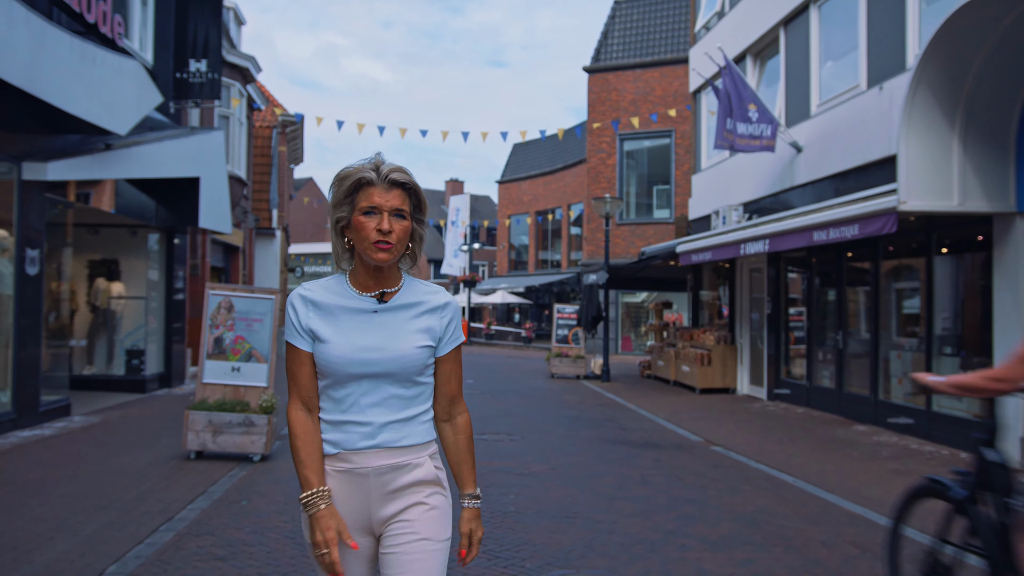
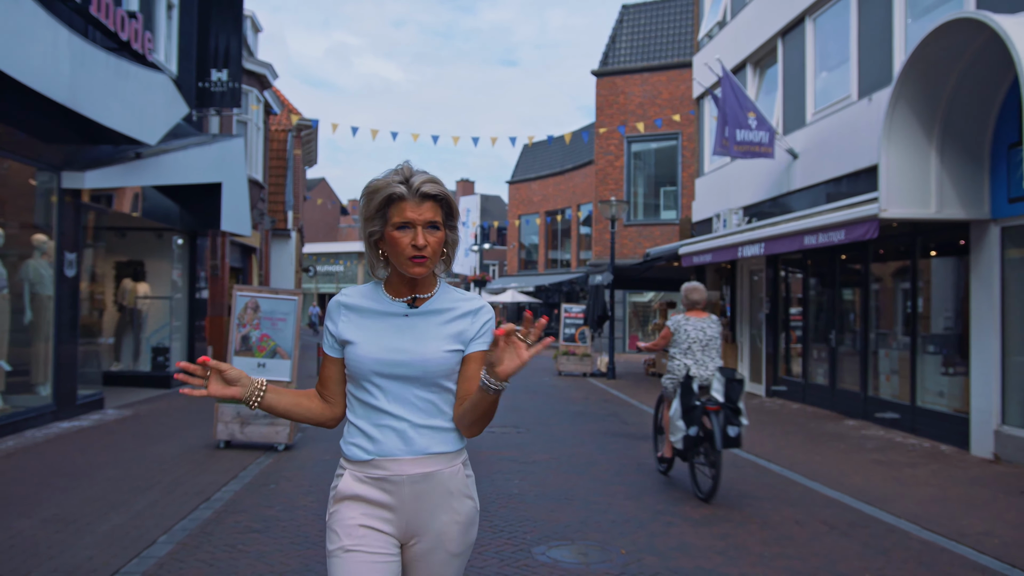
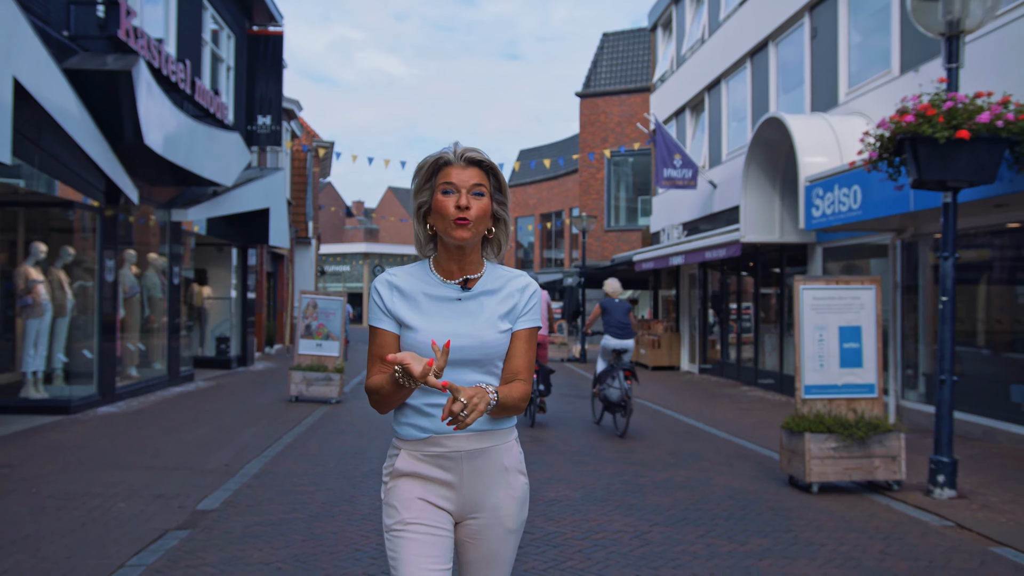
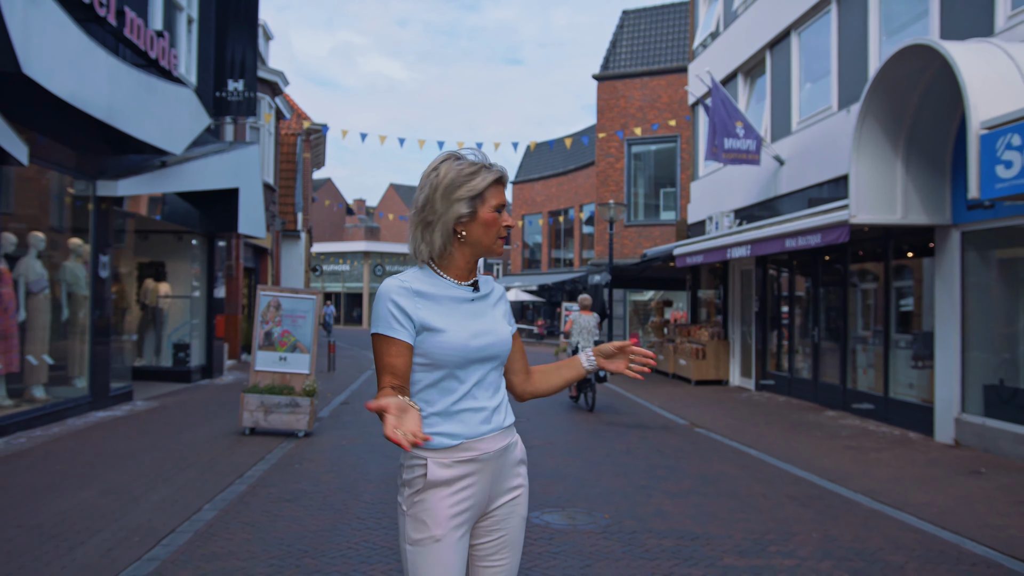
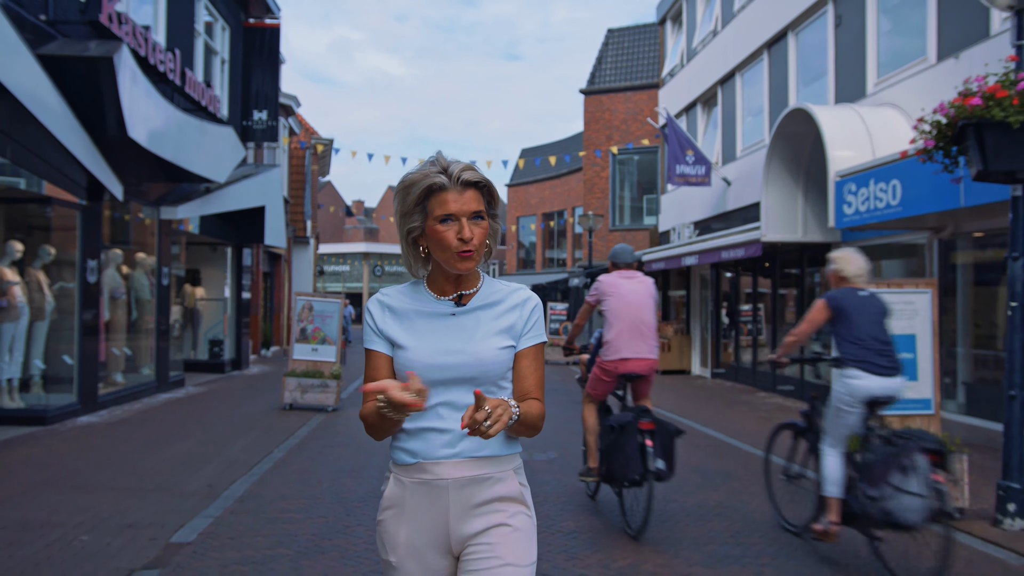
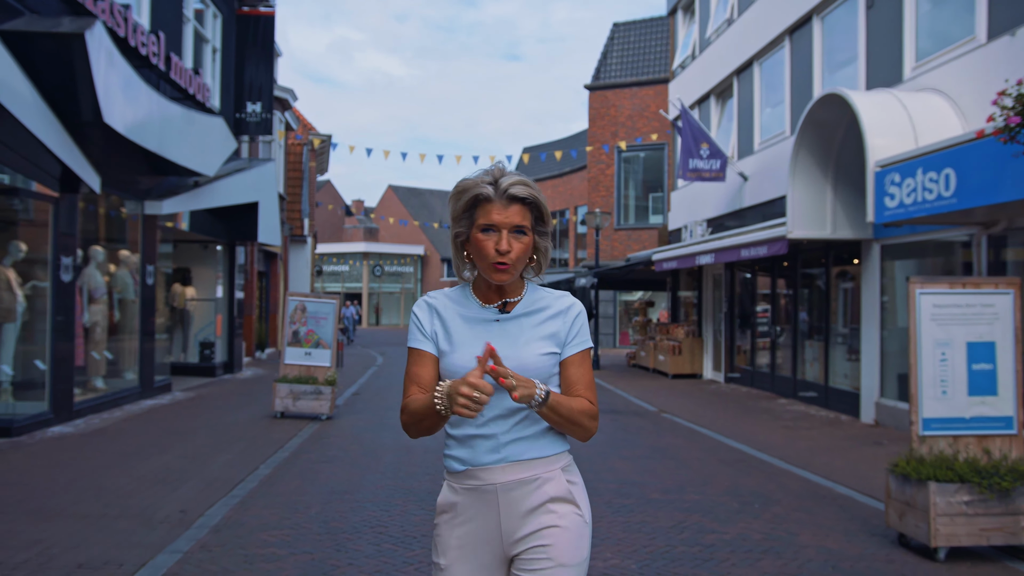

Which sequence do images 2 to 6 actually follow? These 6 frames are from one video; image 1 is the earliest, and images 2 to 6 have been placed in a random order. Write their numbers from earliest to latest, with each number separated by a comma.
2, 4, 6, 5, 3
